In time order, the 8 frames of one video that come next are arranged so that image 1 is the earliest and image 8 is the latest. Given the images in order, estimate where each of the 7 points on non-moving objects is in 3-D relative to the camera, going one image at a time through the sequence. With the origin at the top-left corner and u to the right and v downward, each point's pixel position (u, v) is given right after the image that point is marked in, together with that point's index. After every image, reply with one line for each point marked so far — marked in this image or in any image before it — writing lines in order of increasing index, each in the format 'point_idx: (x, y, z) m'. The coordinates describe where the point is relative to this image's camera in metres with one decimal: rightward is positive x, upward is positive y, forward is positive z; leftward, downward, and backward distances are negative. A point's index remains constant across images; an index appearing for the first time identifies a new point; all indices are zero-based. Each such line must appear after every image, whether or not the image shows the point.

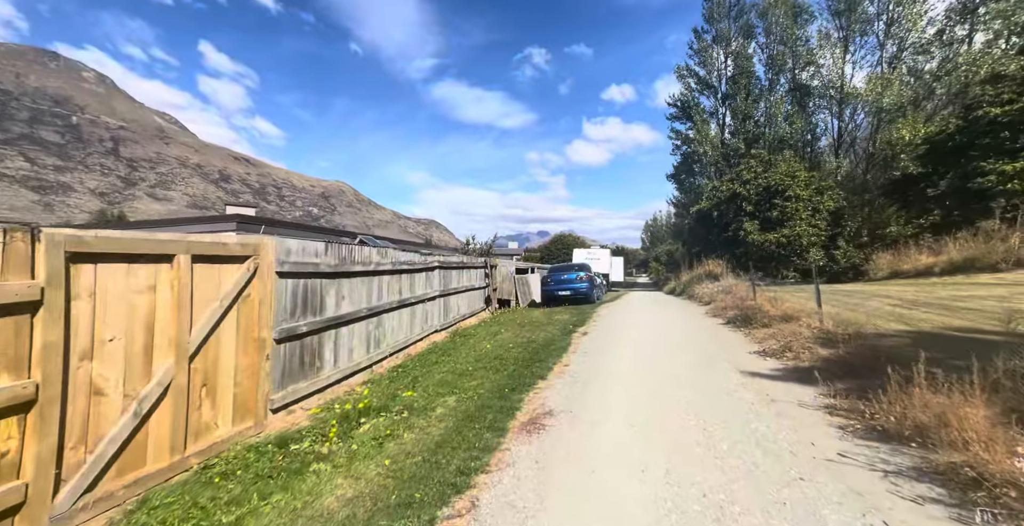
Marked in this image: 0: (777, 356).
0: (+3.7, -1.3, +6.2) m
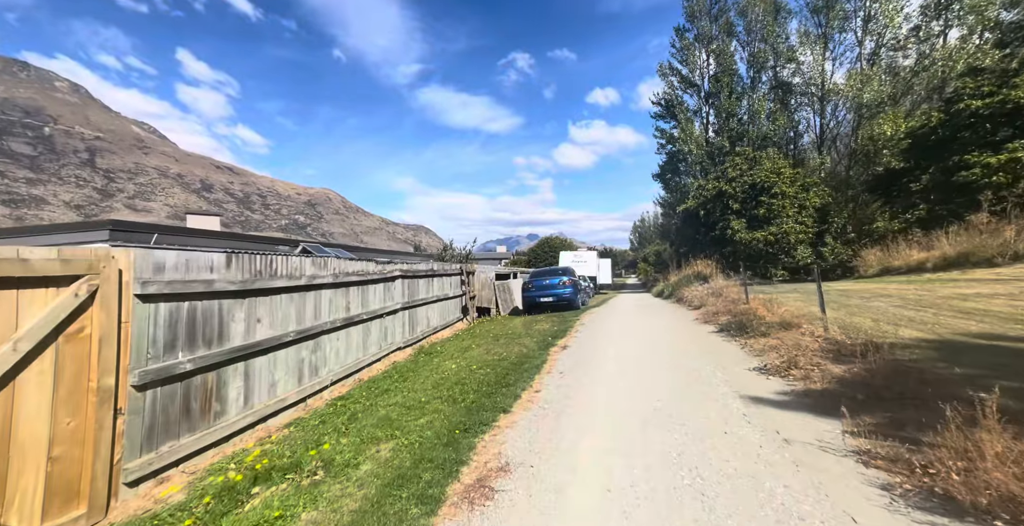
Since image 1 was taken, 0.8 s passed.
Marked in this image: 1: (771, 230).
0: (+3.2, -1.3, +5.2) m
1: (+11.2, +1.4, +19.1) m
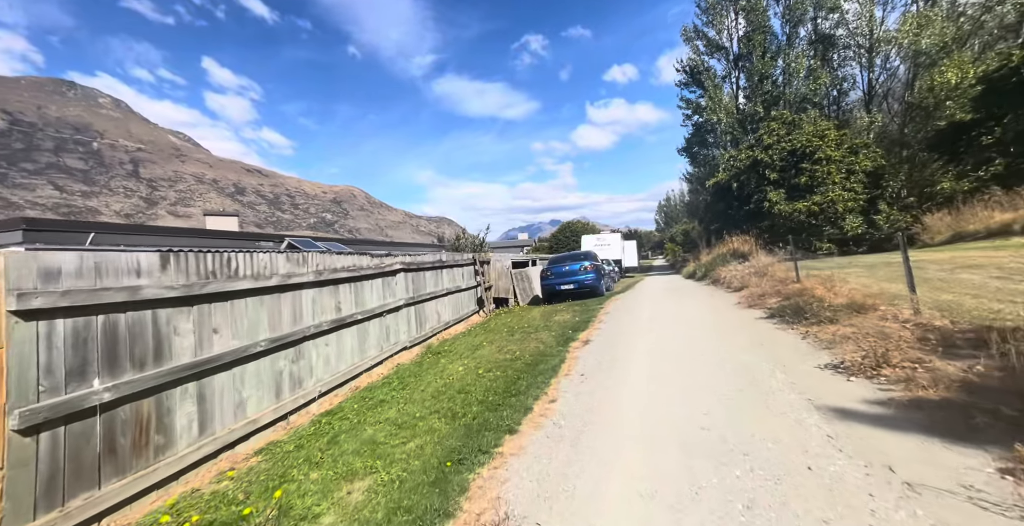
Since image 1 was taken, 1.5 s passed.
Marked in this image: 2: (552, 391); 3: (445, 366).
0: (+3.3, -1.0, +4.0) m
1: (+11.8, +2.5, +17.3) m
2: (+0.5, -1.5, +5.2) m
3: (-1.2, -1.7, +7.4) m
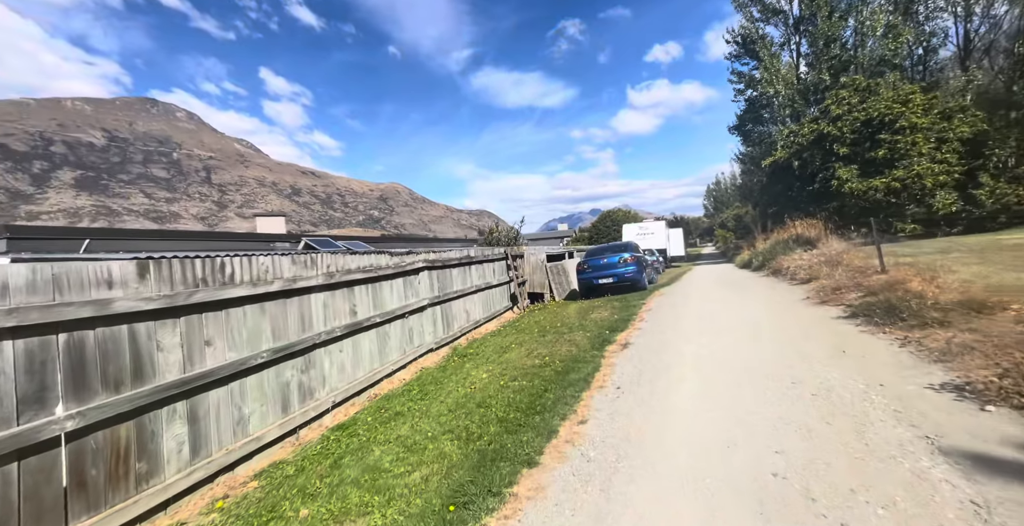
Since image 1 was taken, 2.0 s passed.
0: (+3.4, -0.9, +3.0) m
1: (+13.1, +3.0, +15.4) m
2: (+0.7, -1.5, +4.5) m
3: (-0.7, -1.7, +6.8) m
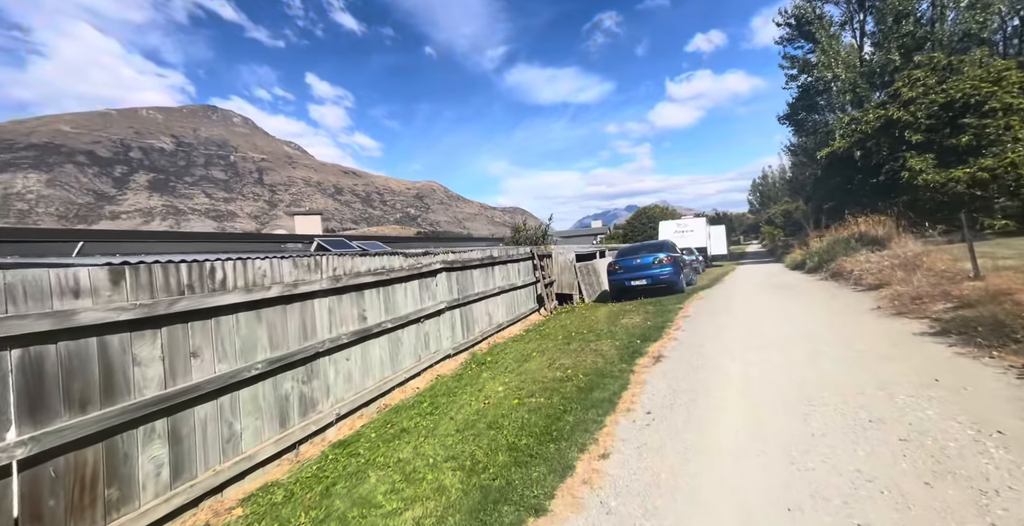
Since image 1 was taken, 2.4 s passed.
0: (+3.4, -1.0, +2.2) m
1: (+14.0, +3.0, +13.8) m
2: (+0.8, -1.5, +3.9) m
3: (-0.4, -1.7, +6.3) m
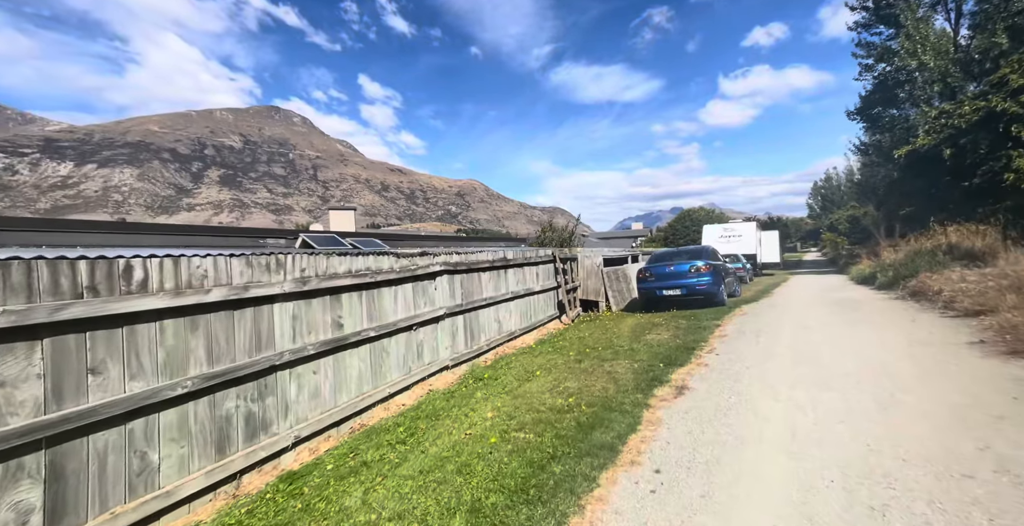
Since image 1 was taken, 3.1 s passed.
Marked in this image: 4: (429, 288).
0: (+2.9, -1.2, +1.1) m
1: (+14.6, +2.5, +11.7) m
2: (+0.6, -1.6, +2.9) m
3: (-0.5, -1.8, +5.5) m
4: (-1.2, -0.4, +6.8) m
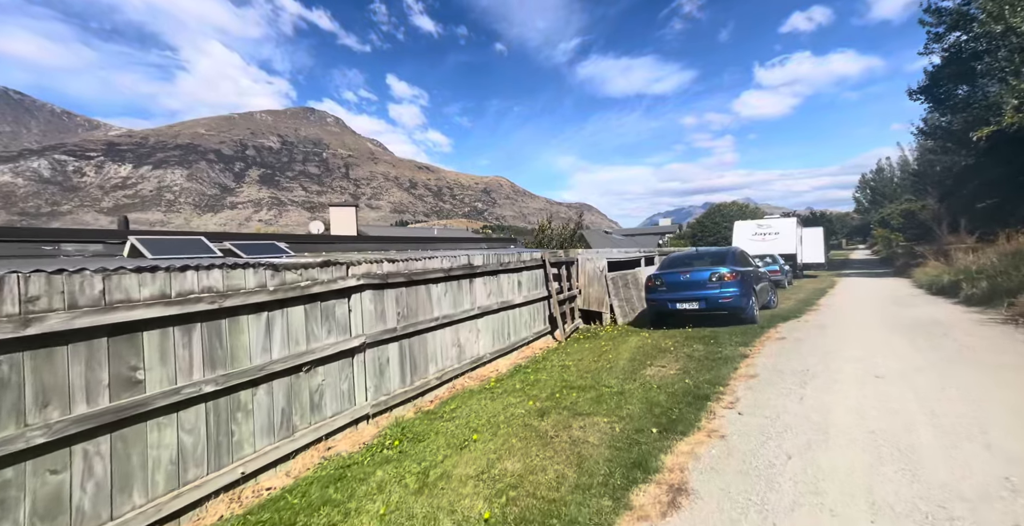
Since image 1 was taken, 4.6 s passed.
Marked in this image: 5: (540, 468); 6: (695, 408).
0: (+1.9, -1.4, -1.1) m
1: (+14.2, +2.4, +8.8) m
2: (-0.4, -1.8, +0.9) m
3: (-1.3, -1.9, +3.6) m
4: (-2.0, -0.5, +5.0) m
5: (+0.2, -1.7, +3.7) m
6: (+2.1, -1.5, +4.7) m
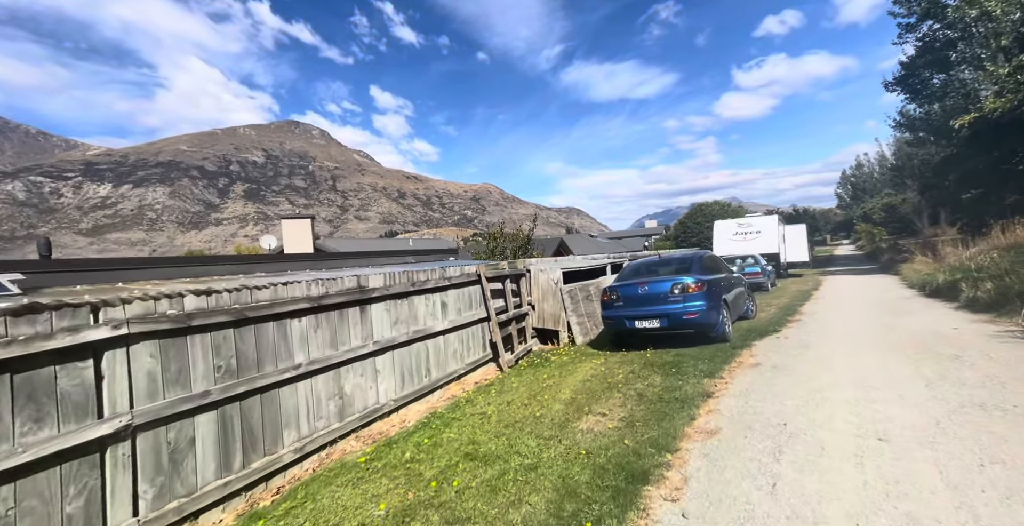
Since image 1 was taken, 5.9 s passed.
0: (+0.8, -1.5, -2.7) m
1: (+12.7, +2.6, +7.5) m
2: (-1.5, -2.0, -0.7) m
3: (-2.4, -2.2, +1.9) m
4: (-3.2, -0.9, +3.3) m
5: (-0.9, -1.9, +2.1) m
6: (+0.9, -1.6, +3.1) m
